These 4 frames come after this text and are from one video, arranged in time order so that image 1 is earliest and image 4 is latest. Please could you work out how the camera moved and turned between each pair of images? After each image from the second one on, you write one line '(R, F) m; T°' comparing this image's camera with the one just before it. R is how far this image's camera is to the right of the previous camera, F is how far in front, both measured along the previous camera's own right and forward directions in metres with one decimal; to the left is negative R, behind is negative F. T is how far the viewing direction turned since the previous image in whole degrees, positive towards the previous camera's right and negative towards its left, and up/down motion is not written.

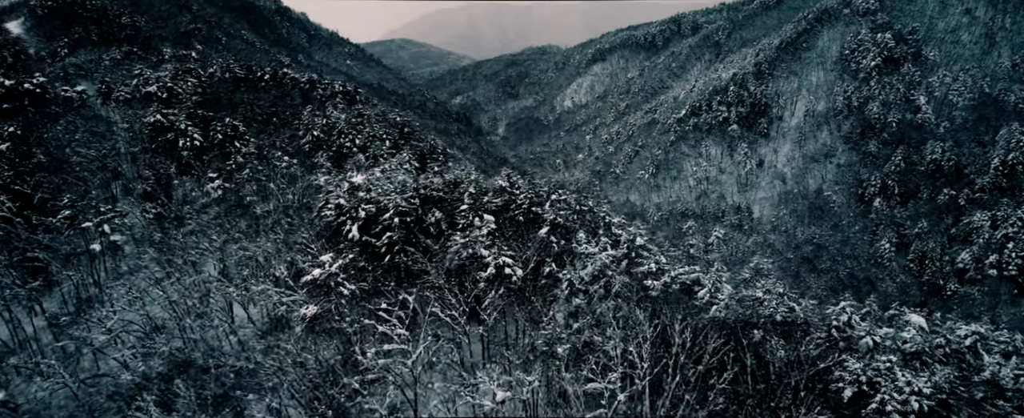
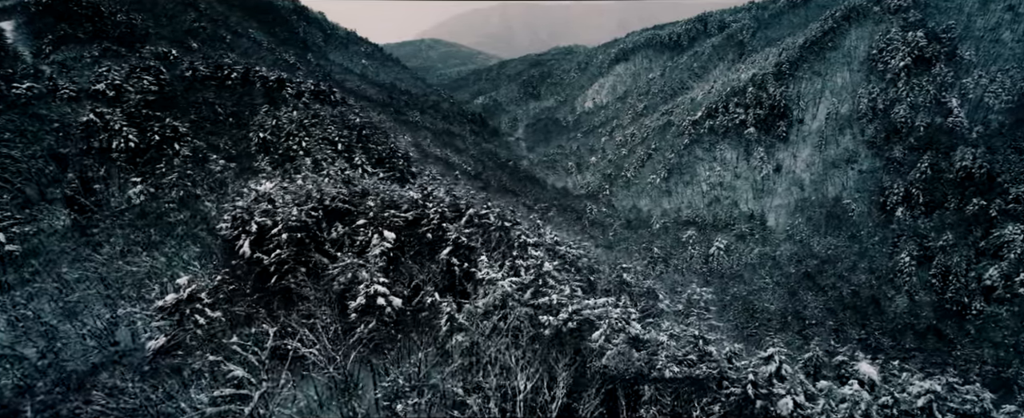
(+3.3, +2.0) m; -3°
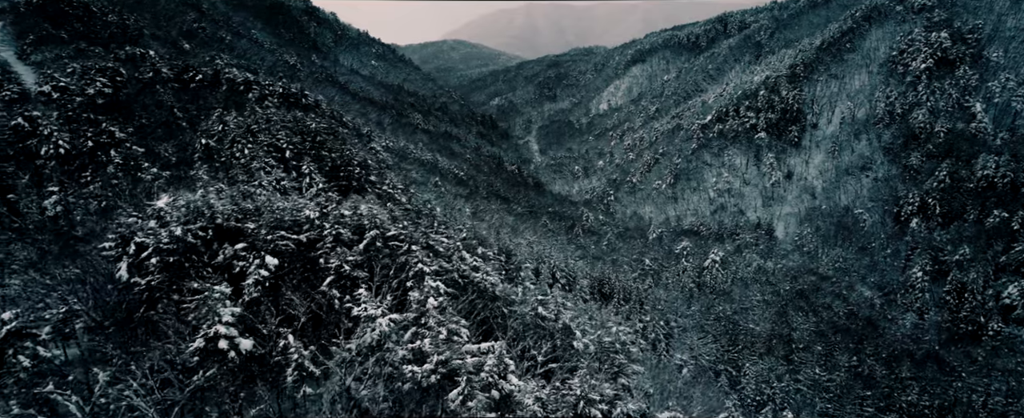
(+3.0, +1.7) m; -2°
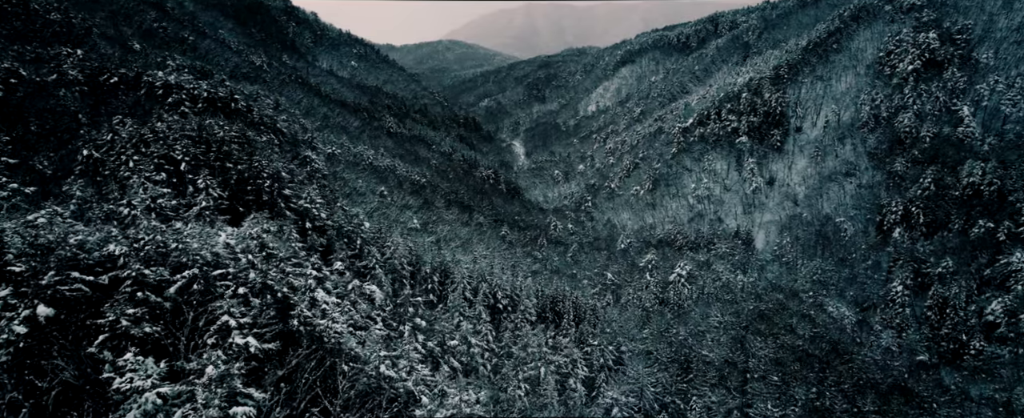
(+3.4, +2.4) m; 0°
